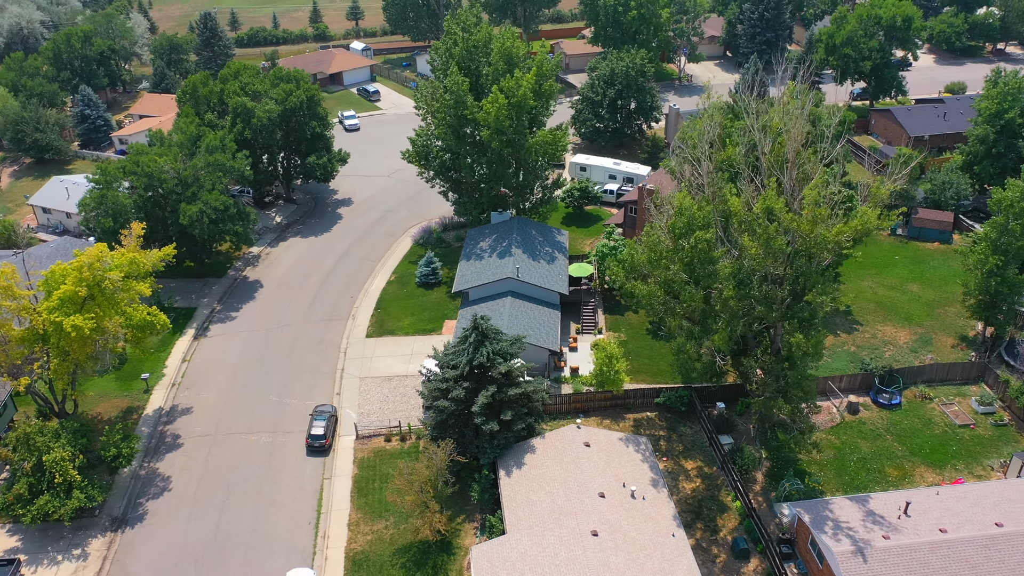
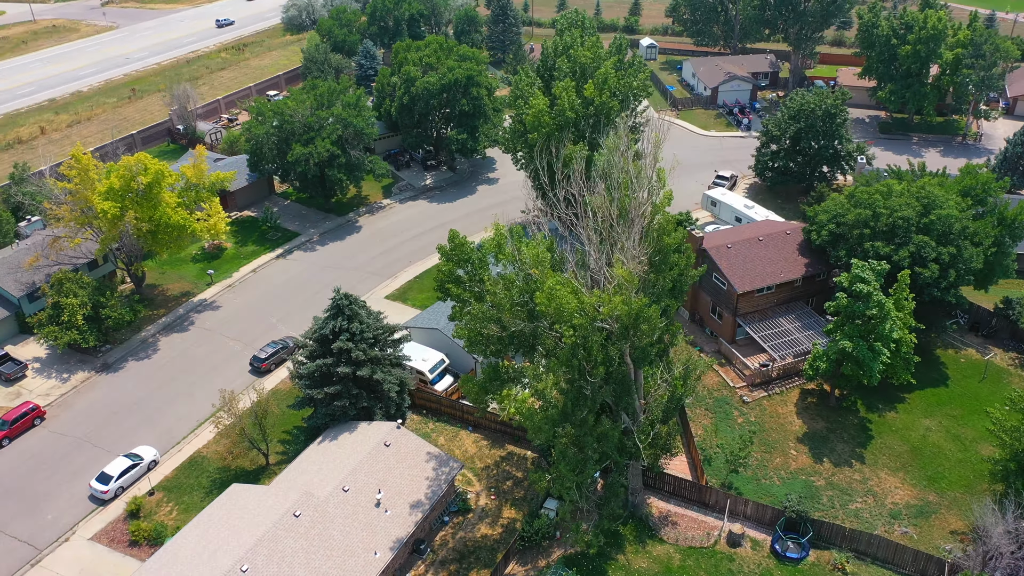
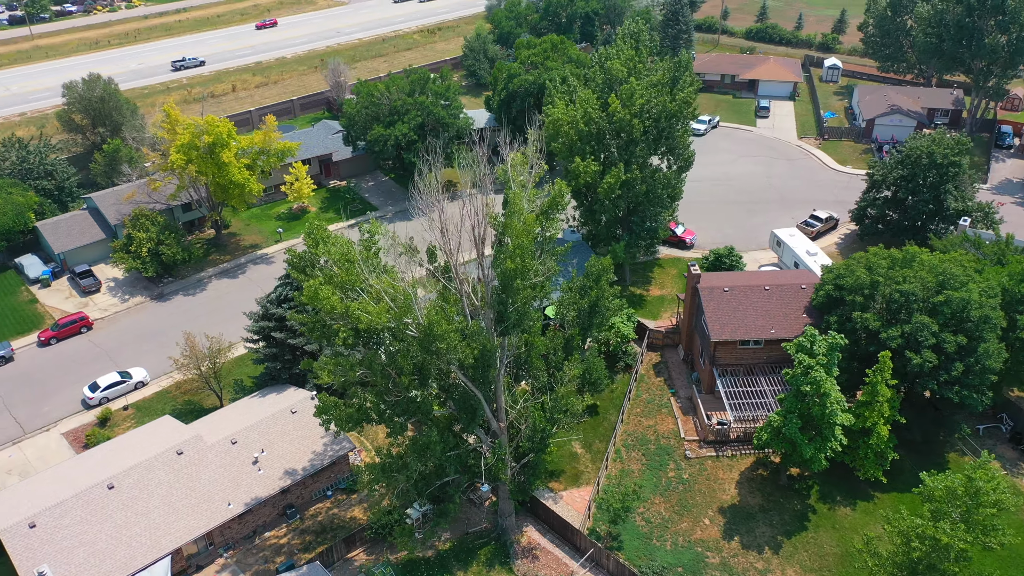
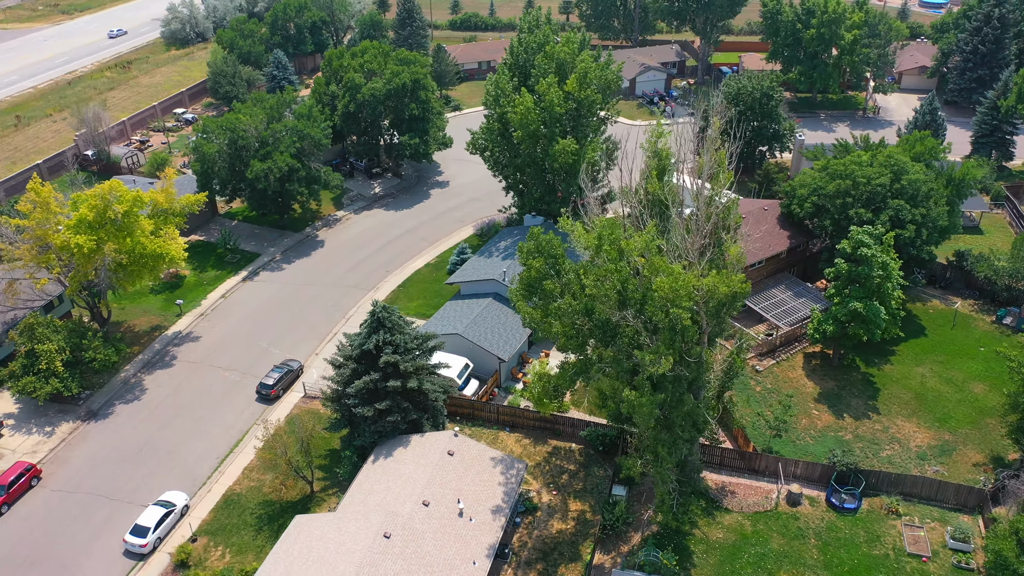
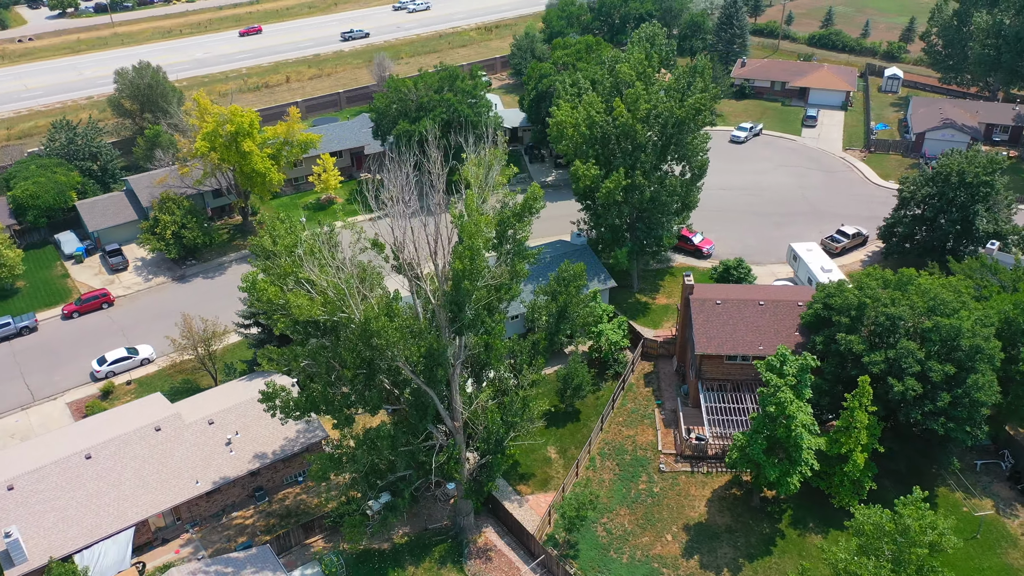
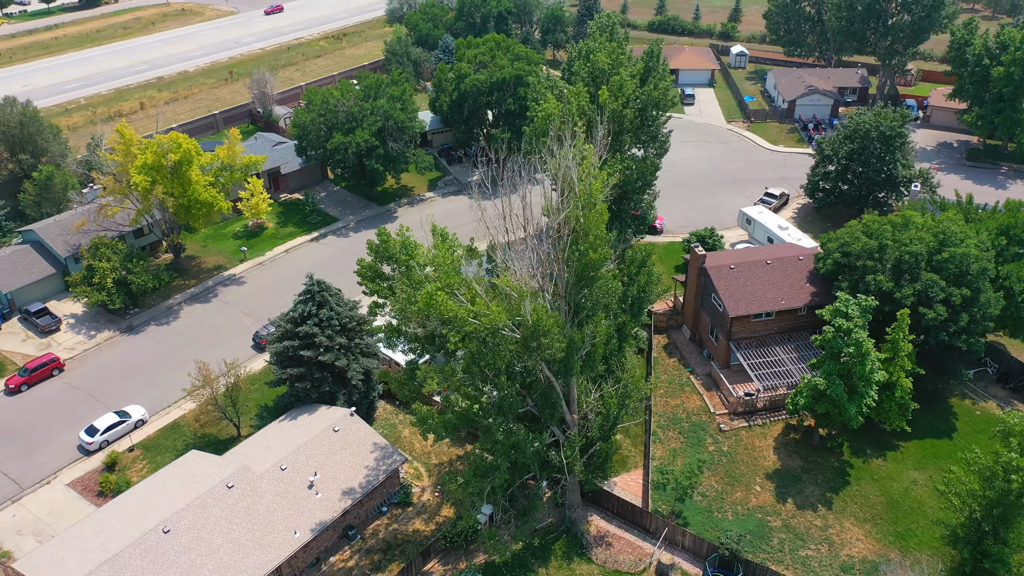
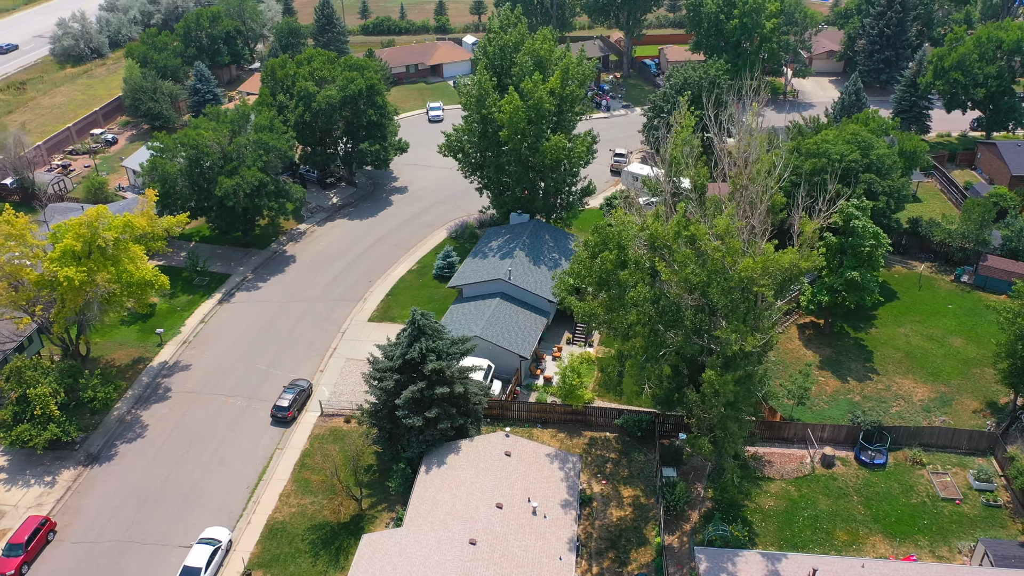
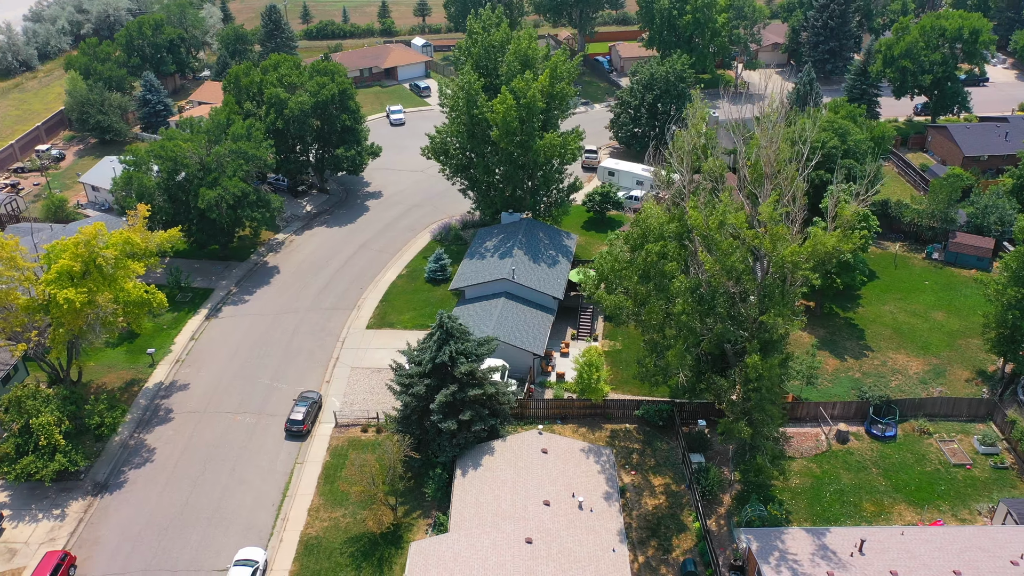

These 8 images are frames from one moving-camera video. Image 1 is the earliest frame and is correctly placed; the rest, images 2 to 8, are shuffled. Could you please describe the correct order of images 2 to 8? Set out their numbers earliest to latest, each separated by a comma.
8, 7, 4, 2, 6, 3, 5
